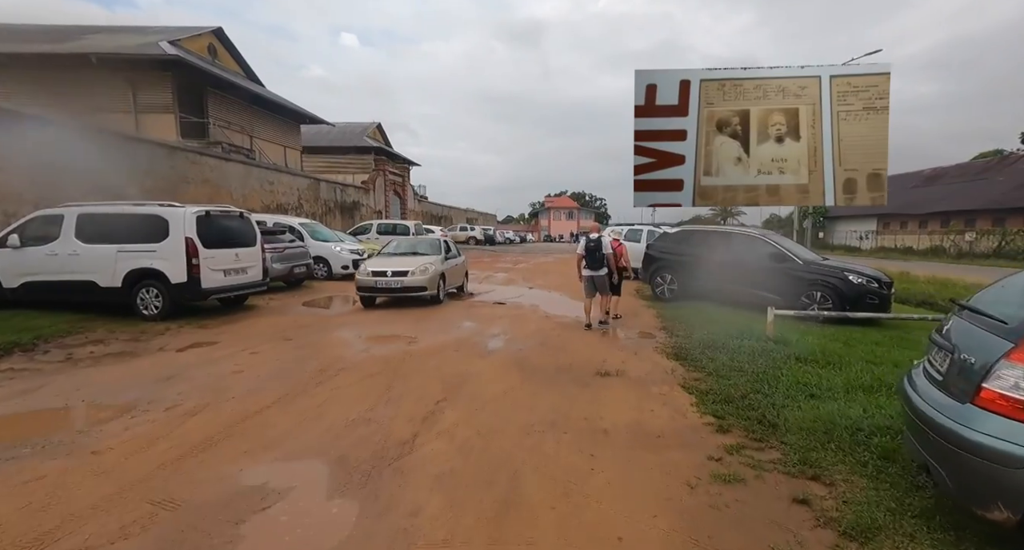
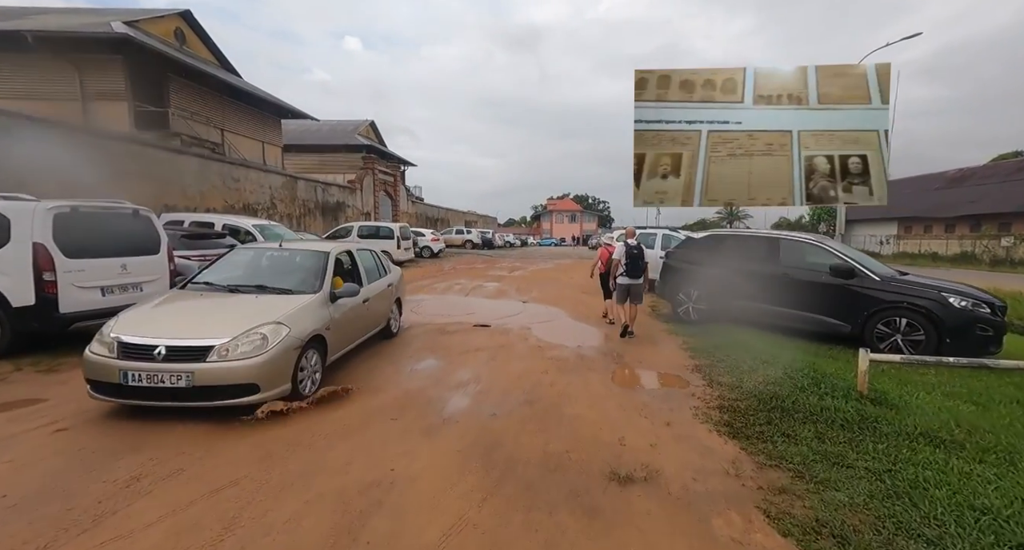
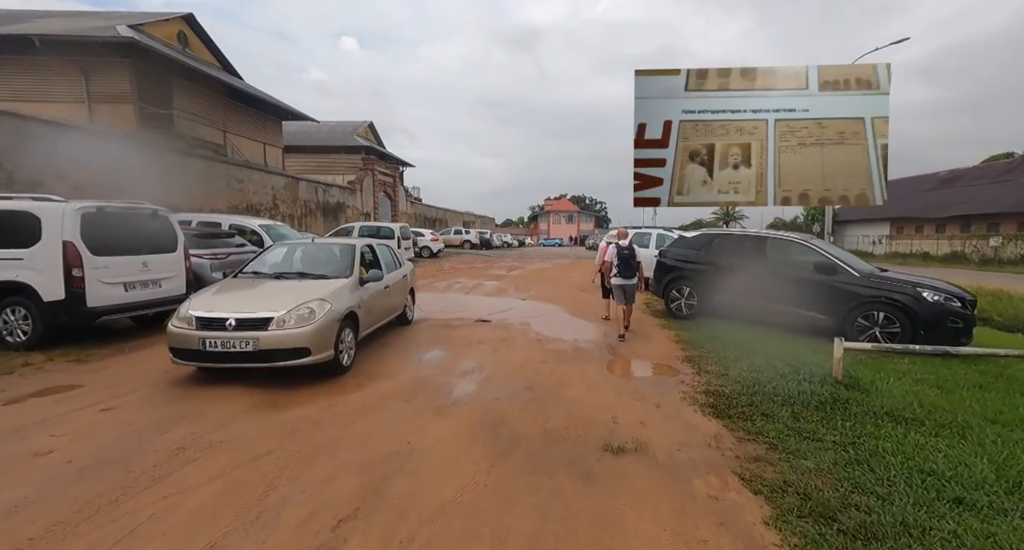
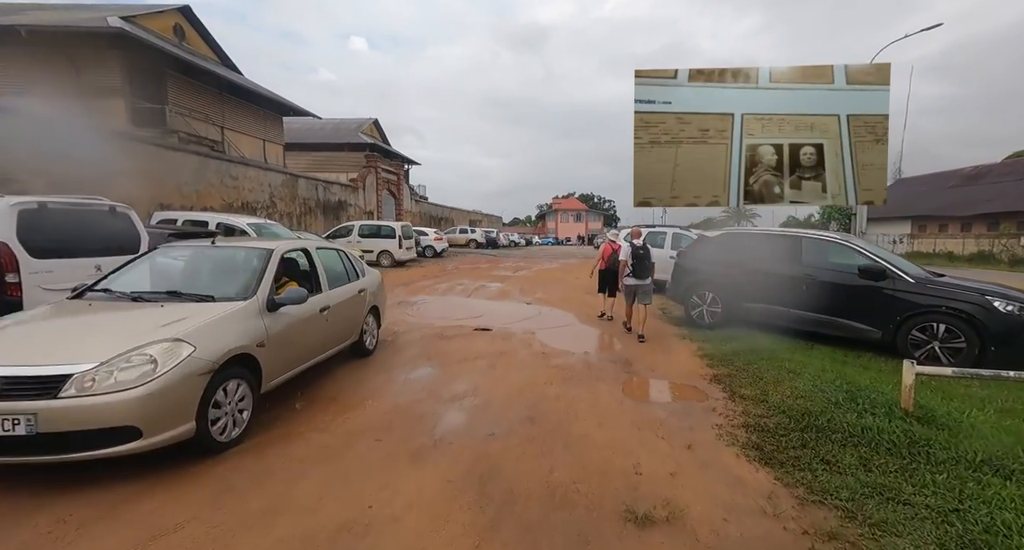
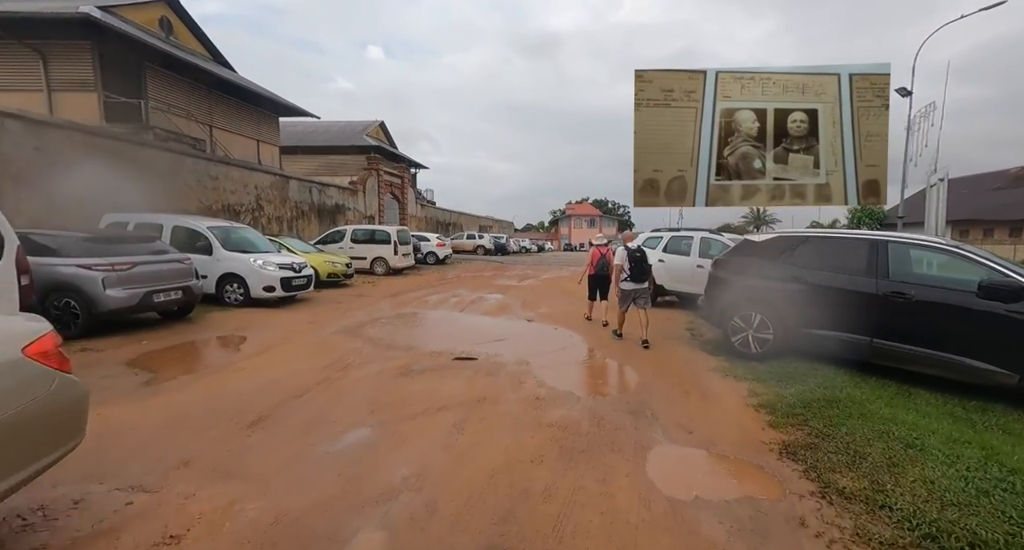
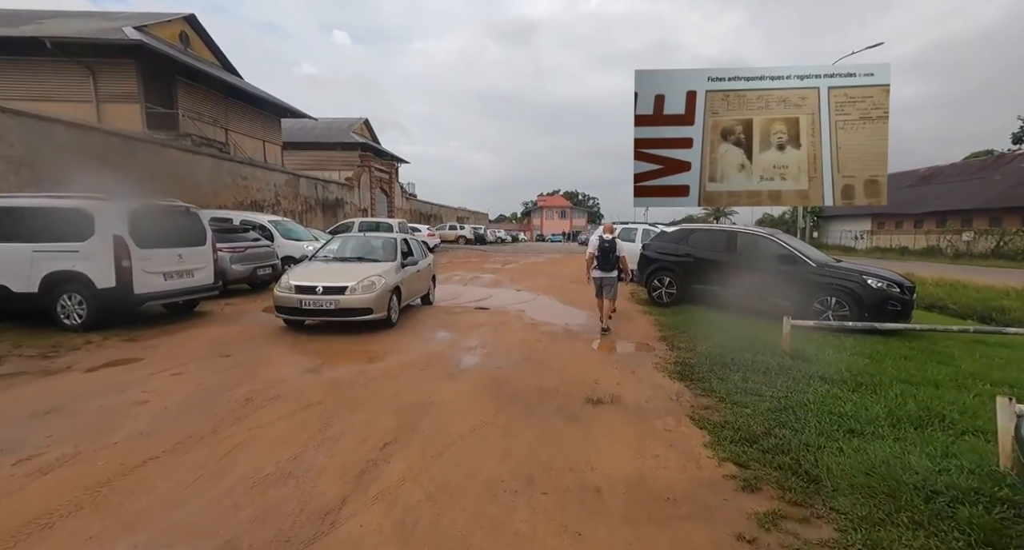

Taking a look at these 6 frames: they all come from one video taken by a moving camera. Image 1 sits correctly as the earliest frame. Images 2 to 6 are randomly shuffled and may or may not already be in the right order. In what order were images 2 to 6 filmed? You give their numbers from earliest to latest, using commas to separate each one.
6, 3, 2, 4, 5
